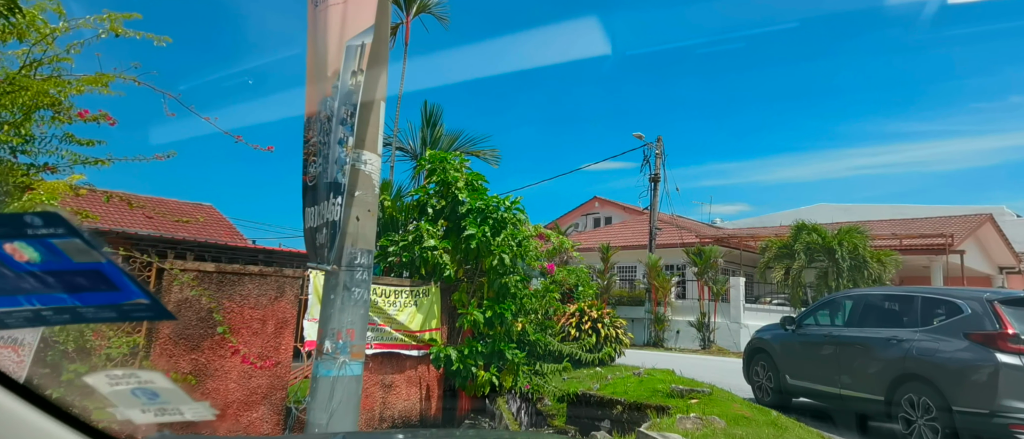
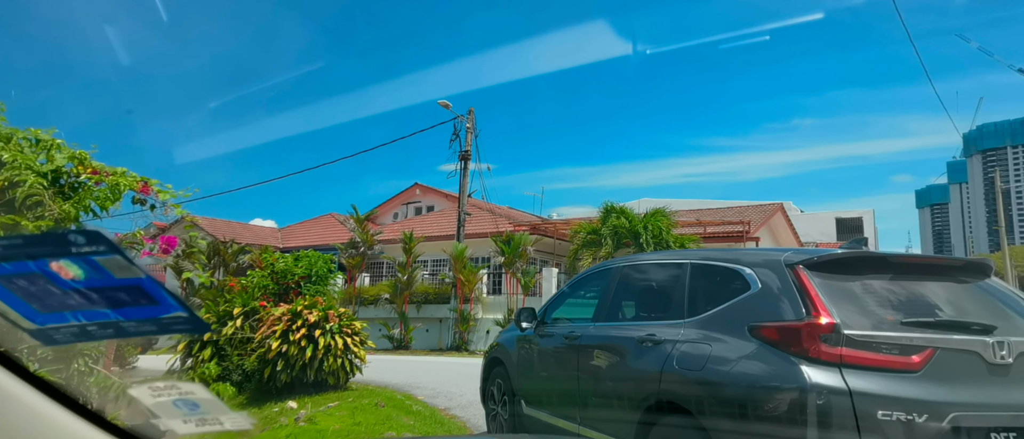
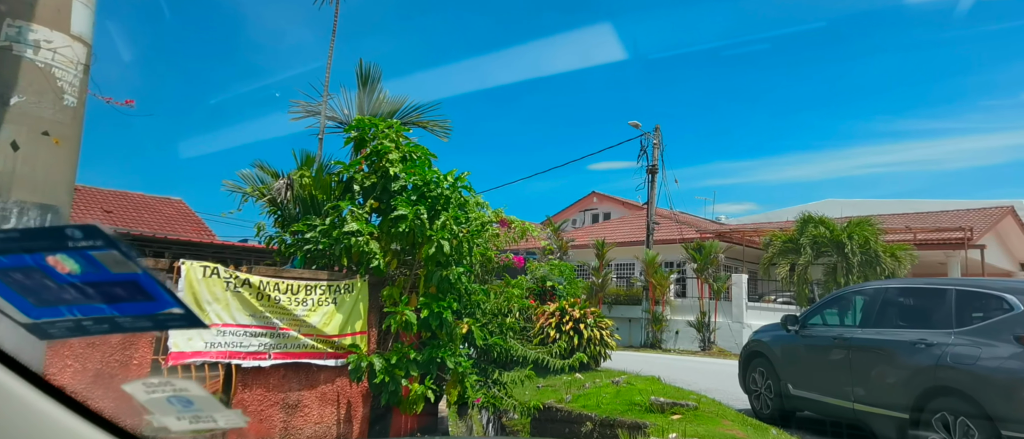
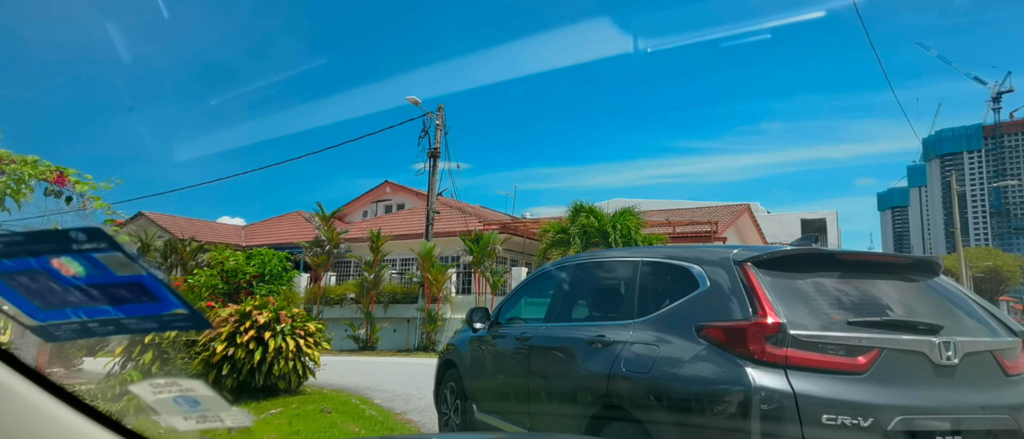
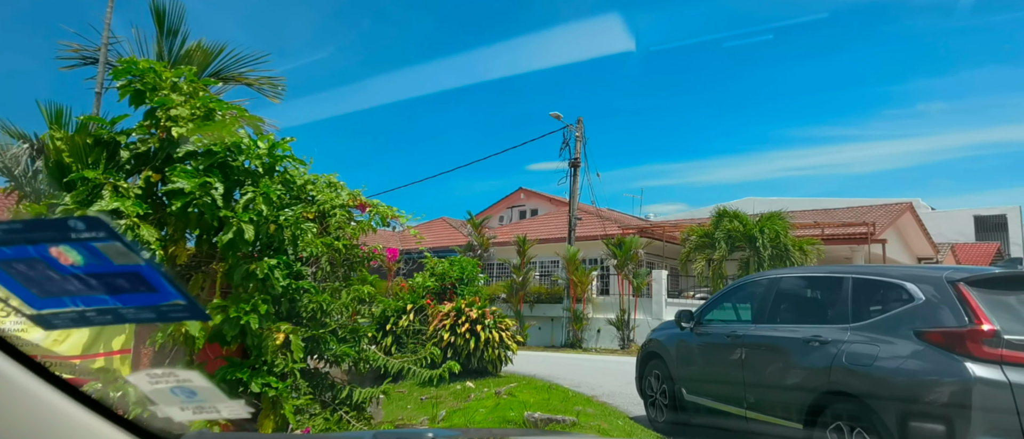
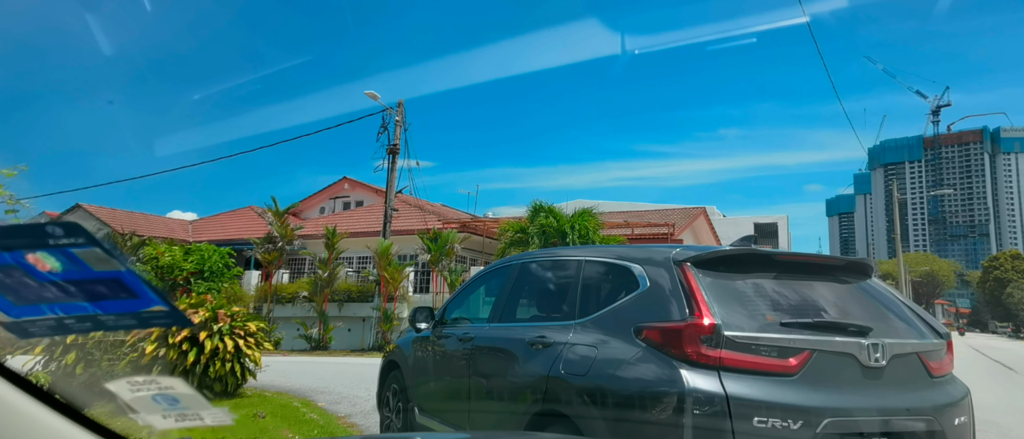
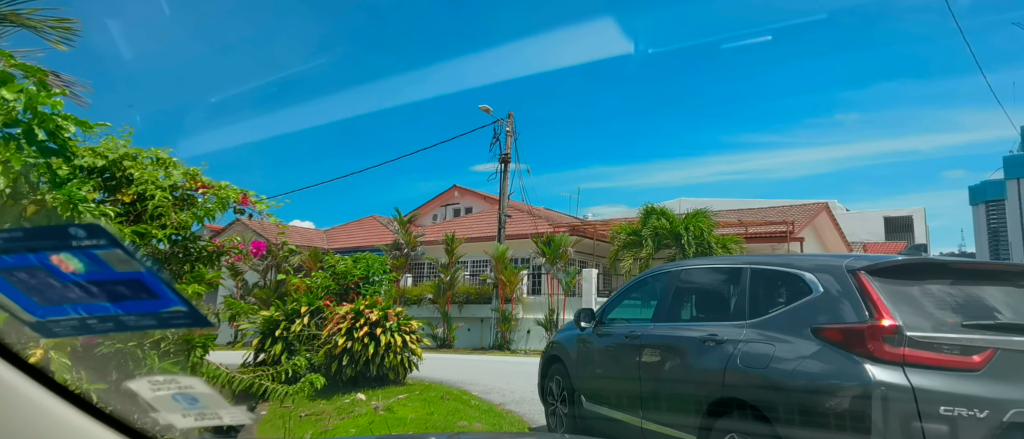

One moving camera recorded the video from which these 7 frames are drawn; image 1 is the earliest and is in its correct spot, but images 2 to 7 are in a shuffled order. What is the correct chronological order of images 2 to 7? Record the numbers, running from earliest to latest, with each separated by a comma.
3, 5, 7, 2, 4, 6
